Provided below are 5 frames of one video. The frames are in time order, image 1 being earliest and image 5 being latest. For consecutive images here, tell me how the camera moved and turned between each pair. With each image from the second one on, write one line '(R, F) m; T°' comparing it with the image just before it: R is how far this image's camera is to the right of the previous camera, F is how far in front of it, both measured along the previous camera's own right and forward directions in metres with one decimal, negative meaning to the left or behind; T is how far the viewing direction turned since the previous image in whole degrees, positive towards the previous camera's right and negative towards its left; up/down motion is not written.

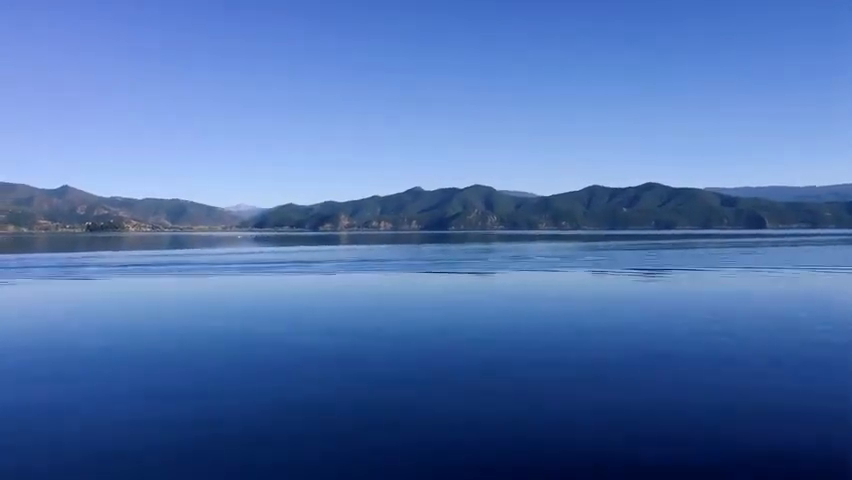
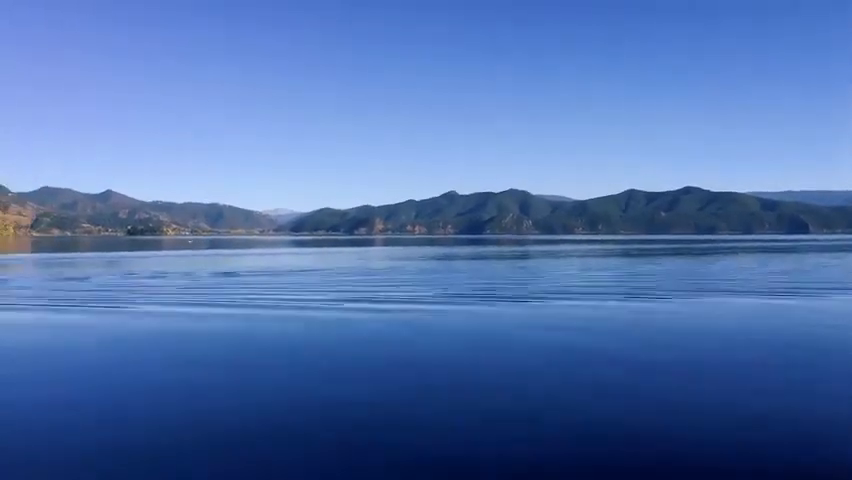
(+0.4, -0.5) m; -3°
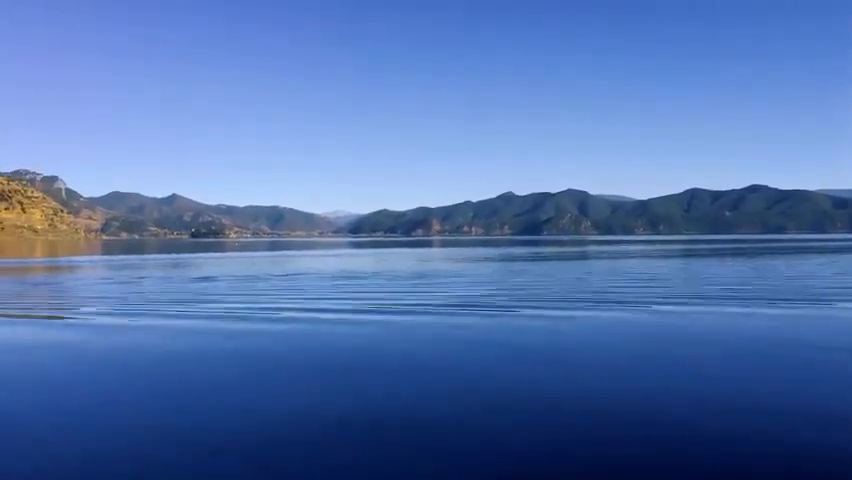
(+0.7, -0.6) m; -4°
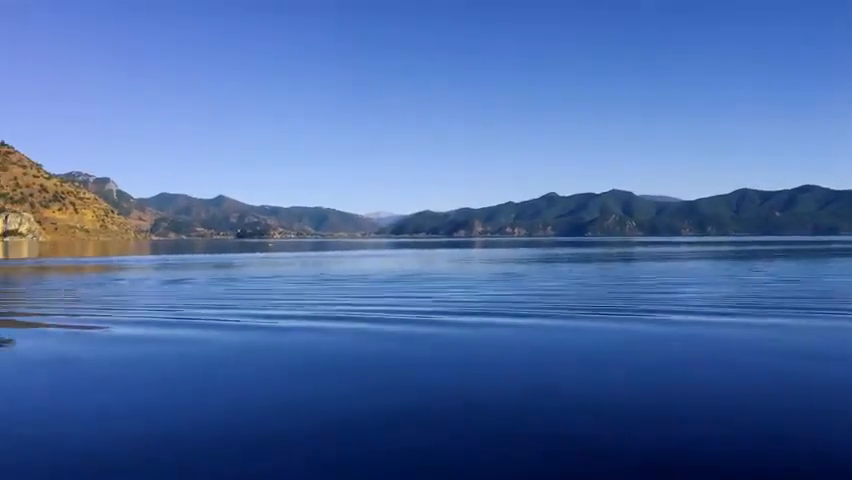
(+0.3, -0.3) m; -3°
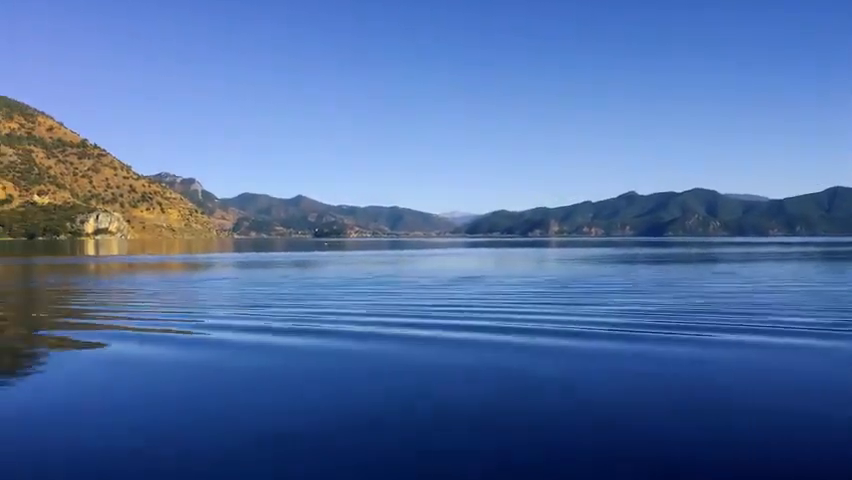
(+0.6, -0.4) m; -6°
